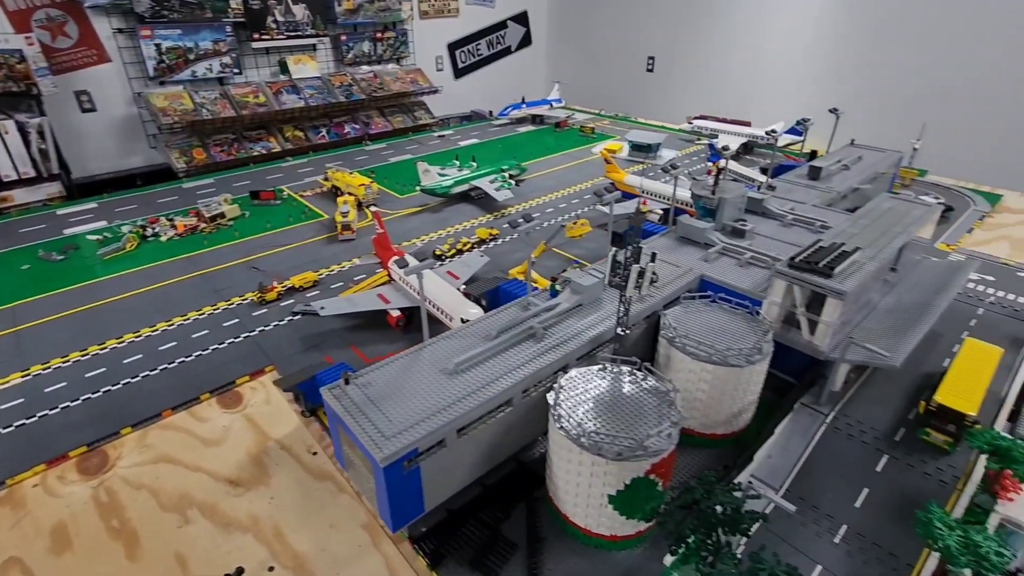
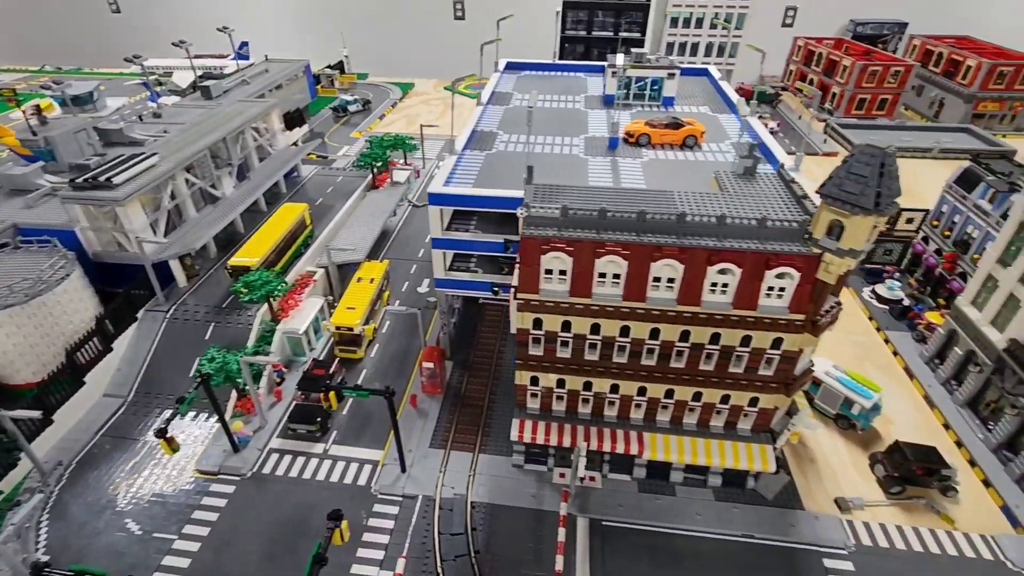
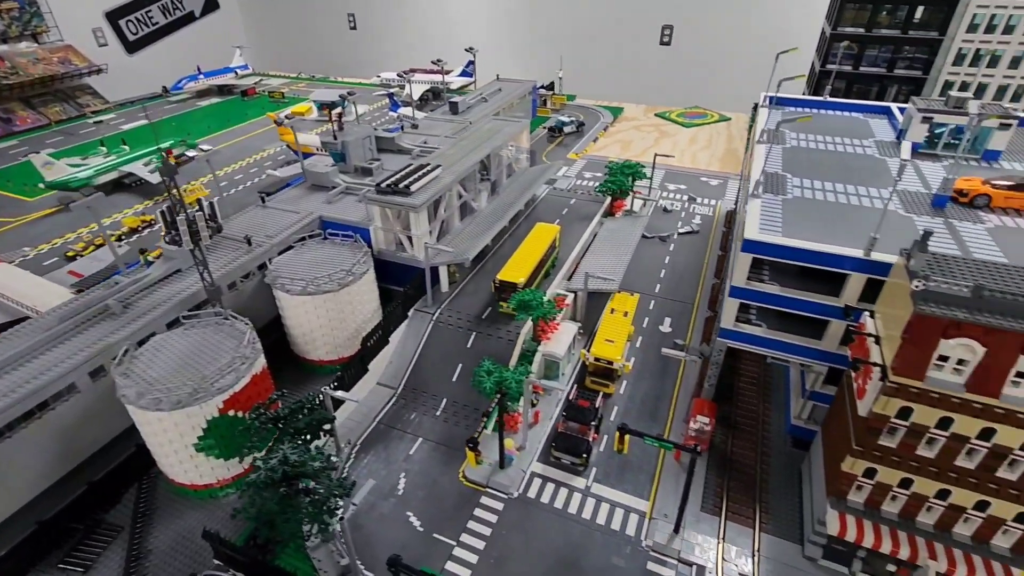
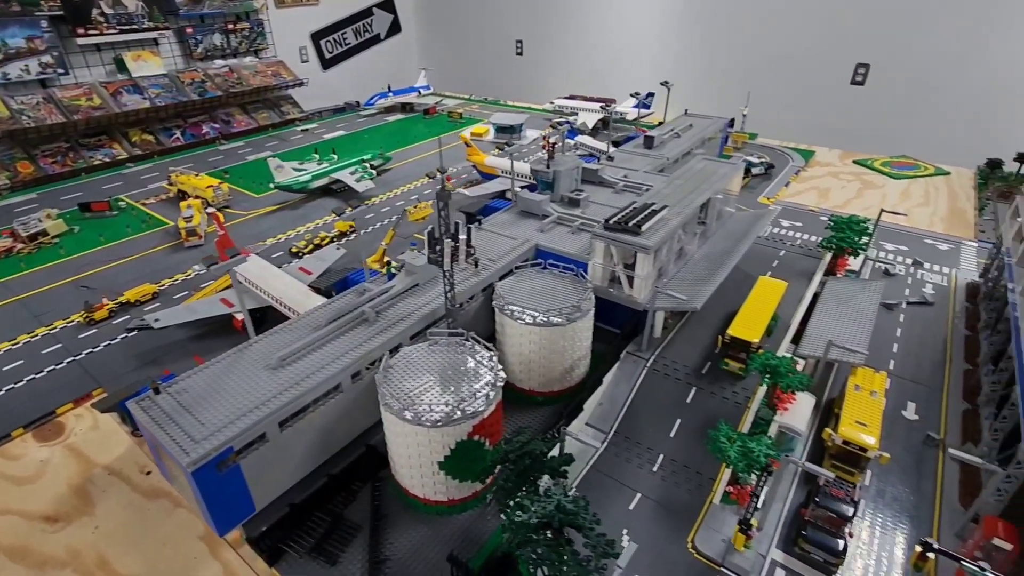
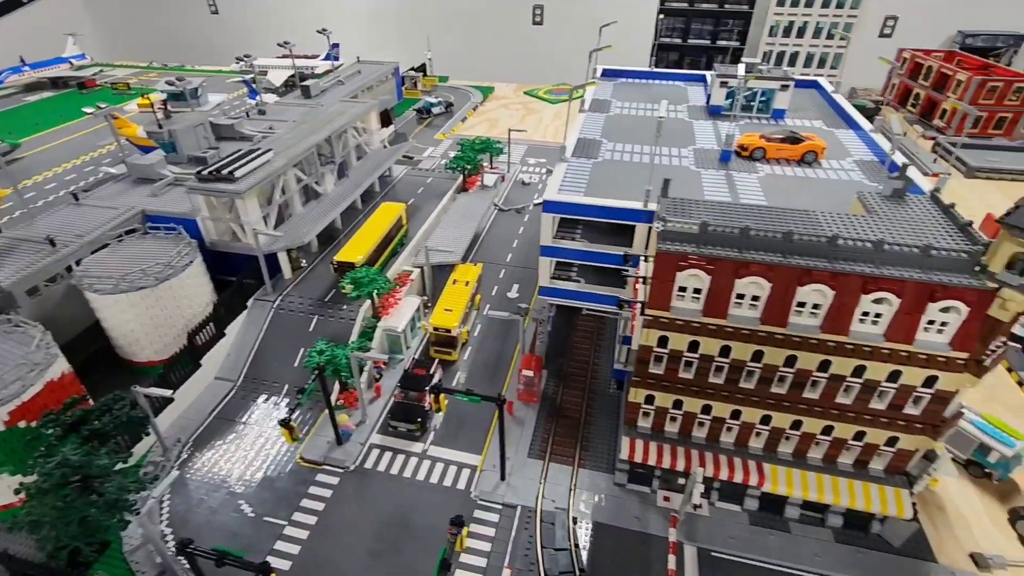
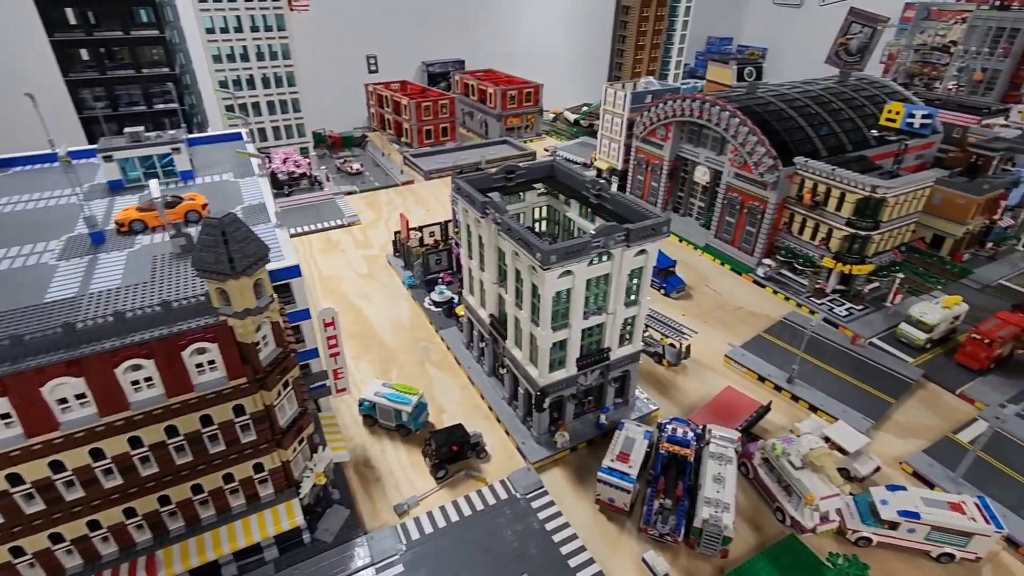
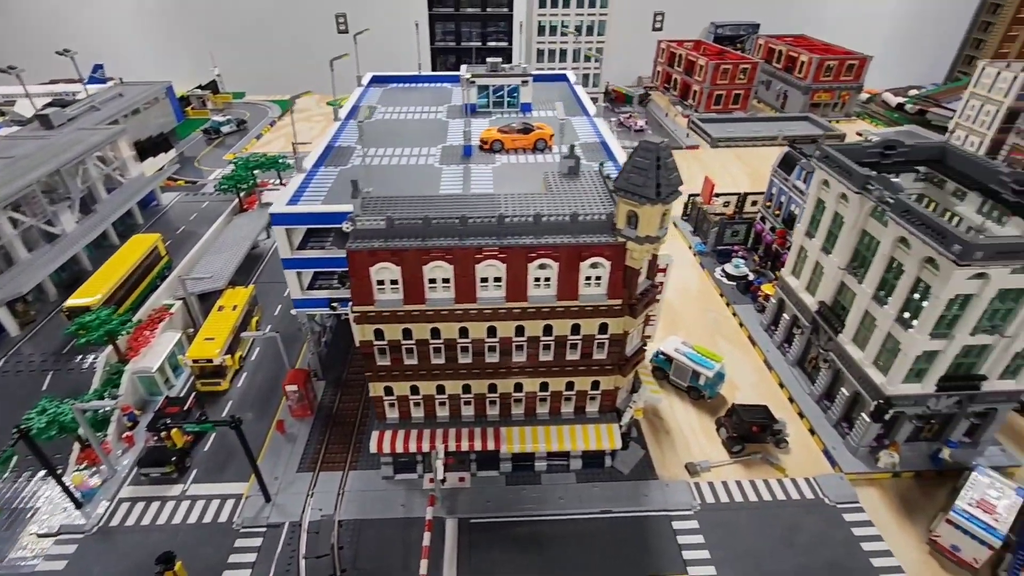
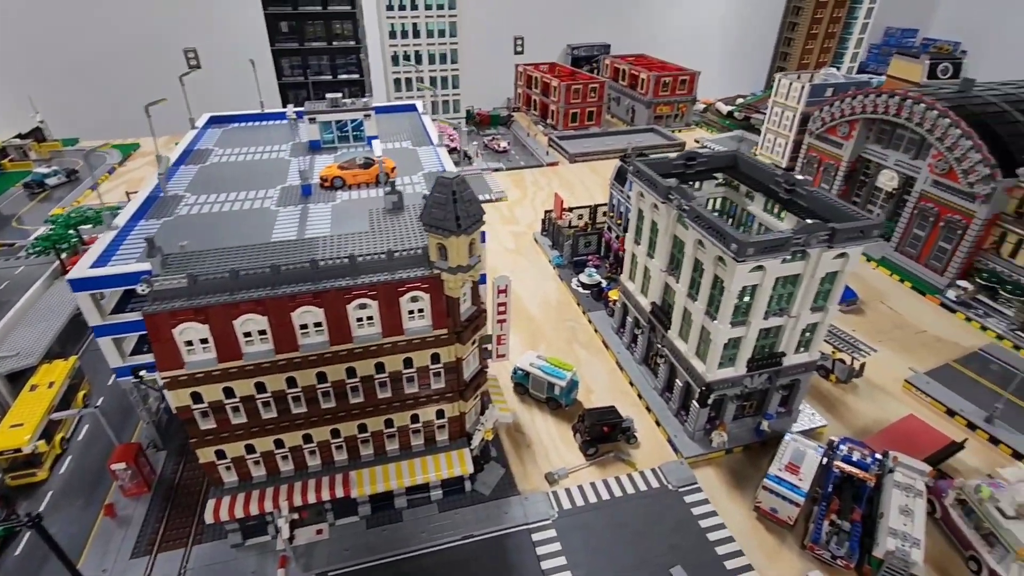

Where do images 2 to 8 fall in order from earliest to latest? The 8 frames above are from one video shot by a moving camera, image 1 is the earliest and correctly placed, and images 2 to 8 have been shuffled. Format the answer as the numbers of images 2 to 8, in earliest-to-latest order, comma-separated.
4, 3, 5, 2, 7, 8, 6
